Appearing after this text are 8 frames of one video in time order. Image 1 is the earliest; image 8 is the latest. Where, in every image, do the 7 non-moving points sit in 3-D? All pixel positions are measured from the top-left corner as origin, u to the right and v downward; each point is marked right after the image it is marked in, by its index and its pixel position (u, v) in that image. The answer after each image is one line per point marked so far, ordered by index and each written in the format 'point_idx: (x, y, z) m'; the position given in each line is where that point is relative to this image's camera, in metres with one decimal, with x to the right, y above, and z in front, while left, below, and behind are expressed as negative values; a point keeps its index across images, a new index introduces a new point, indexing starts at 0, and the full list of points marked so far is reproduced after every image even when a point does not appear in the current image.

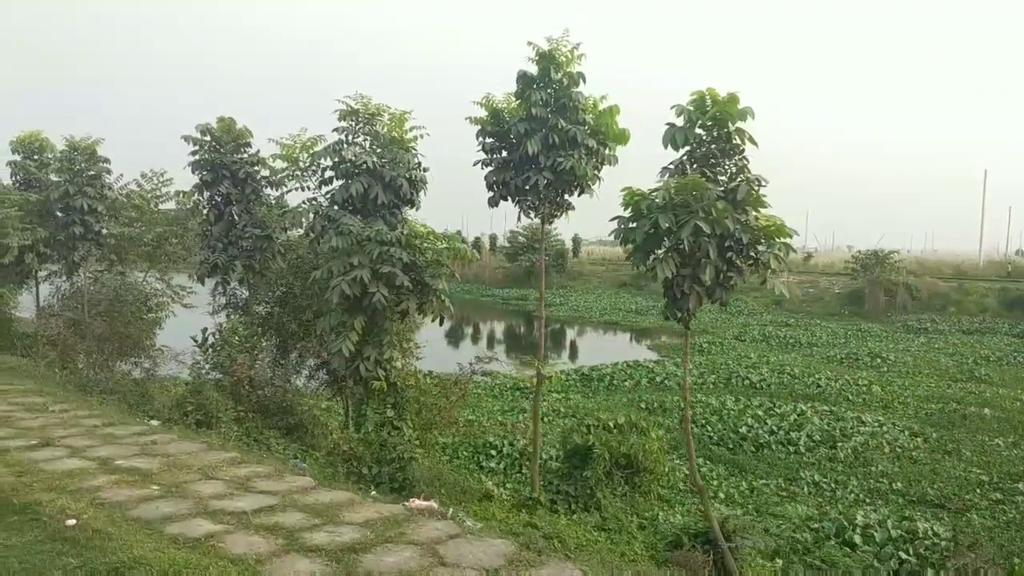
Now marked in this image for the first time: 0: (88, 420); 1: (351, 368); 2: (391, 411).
0: (-3.1, -1.0, +6.3) m
1: (-1.4, -0.7, +7.5) m
2: (-1.1, -1.1, +7.3) m
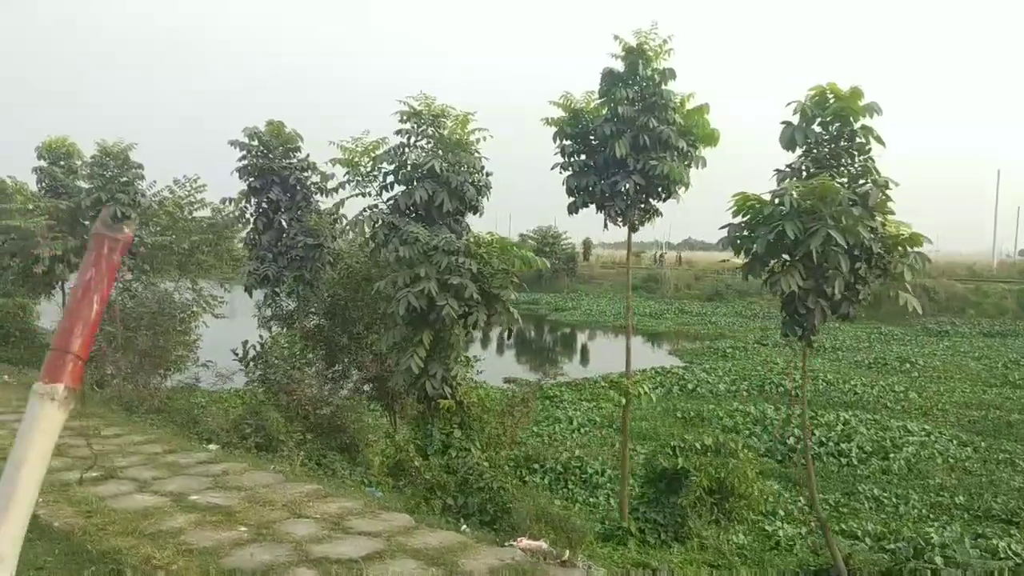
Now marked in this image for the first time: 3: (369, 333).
0: (-2.5, -1.1, +5.8) m
1: (-0.8, -0.8, +7.0) m
2: (-0.4, -1.2, +6.9) m
3: (-1.4, -0.4, +7.8) m
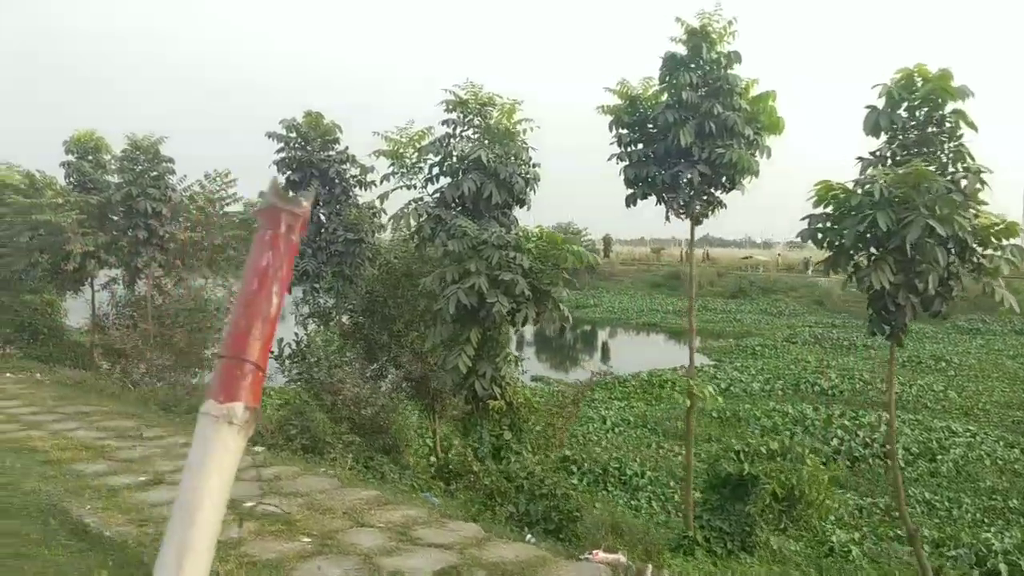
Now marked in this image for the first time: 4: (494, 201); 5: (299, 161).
0: (-2.1, -1.0, +5.6) m
1: (-0.4, -0.8, +6.8) m
2: (0.0, -1.1, +6.6) m
3: (-0.9, -0.4, +7.6) m
4: (-0.1, +0.7, +6.7) m
5: (-2.0, +1.2, +8.0) m
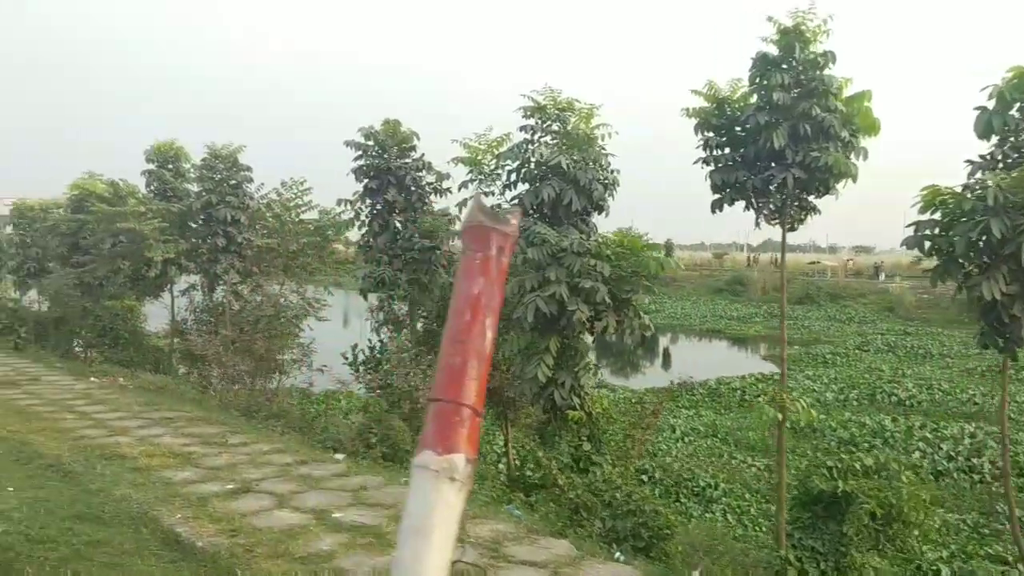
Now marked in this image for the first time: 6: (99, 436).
0: (-1.6, -1.1, +5.6) m
1: (+0.2, -0.8, +6.7) m
2: (+0.6, -1.2, +6.5) m
3: (-0.3, -0.4, +7.5) m
4: (+0.5, +0.6, +6.6) m
5: (-1.3, +1.1, +8.0) m
6: (-2.9, -1.0, +5.9) m
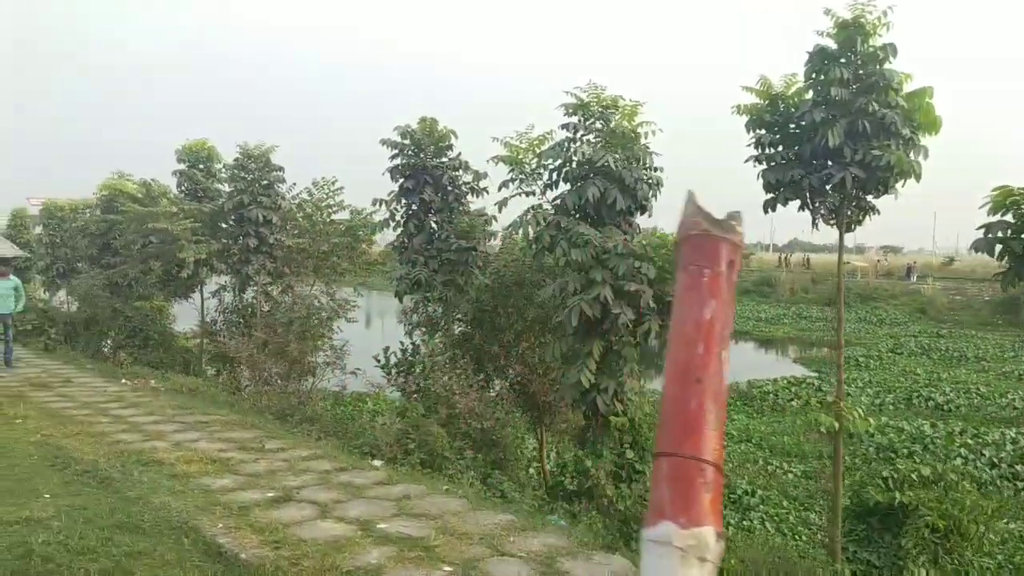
0: (-1.3, -1.1, +5.5) m
1: (+0.5, -0.9, +6.5) m
2: (+0.9, -1.2, +6.3) m
3: (+0.1, -0.5, +7.4) m
4: (+0.8, +0.6, +6.4) m
5: (-0.9, +1.1, +7.9) m
6: (-2.6, -1.0, +5.8) m
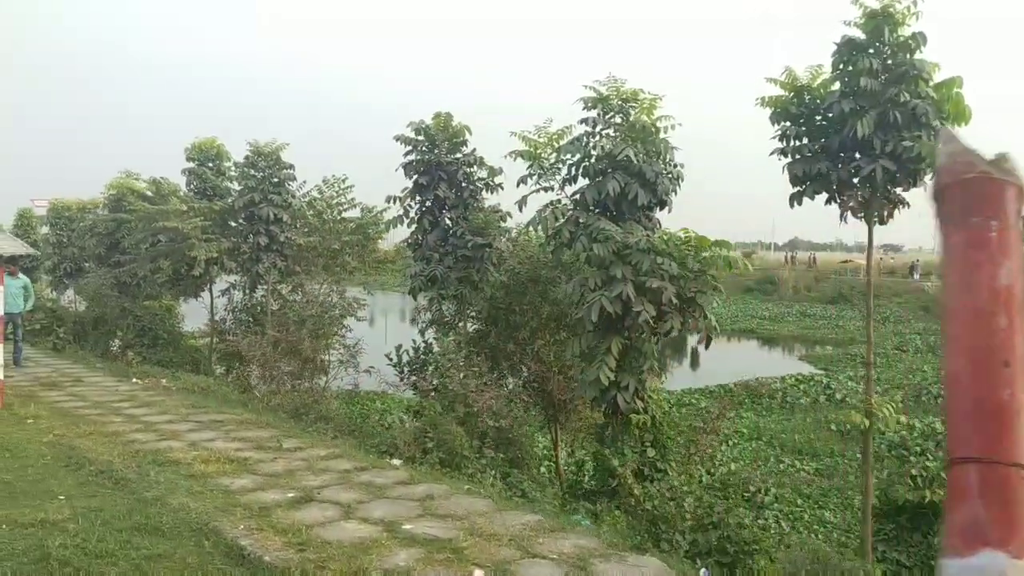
0: (-1.1, -1.1, +5.4) m
1: (+0.7, -0.8, +6.4) m
2: (+1.0, -1.2, +6.2) m
3: (+0.2, -0.4, +7.3) m
4: (+0.9, +0.6, +6.3) m
5: (-0.8, +1.1, +7.8) m
6: (-2.4, -1.0, +5.7) m
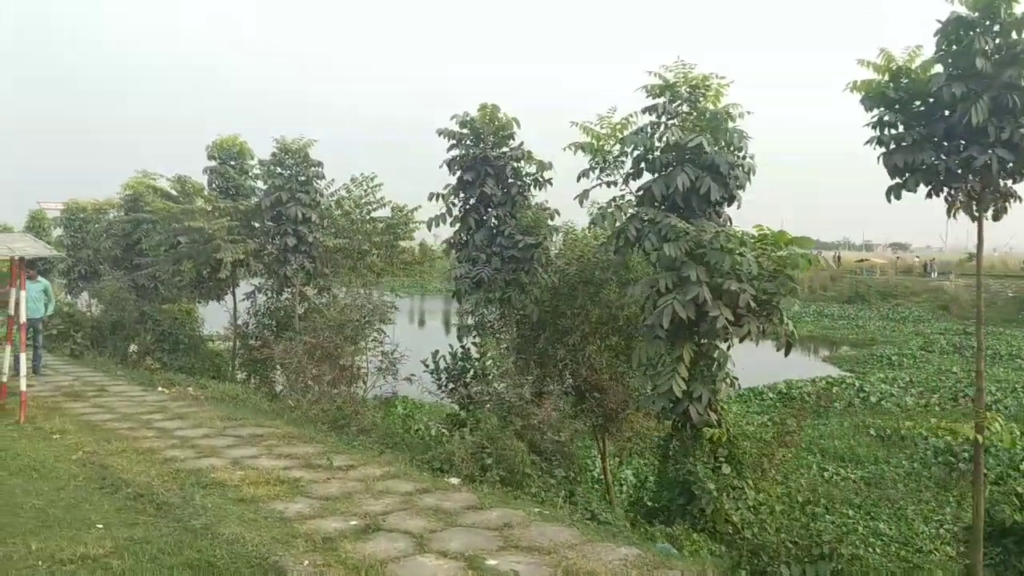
0: (-0.7, -1.1, +4.9) m
1: (+1.1, -0.8, +5.9) m
2: (+1.5, -1.2, +5.7) m
3: (+0.7, -0.5, +6.8) m
4: (+1.4, +0.6, +5.8) m
5: (-0.4, +1.1, +7.3) m
6: (-2.0, -1.1, +5.3) m
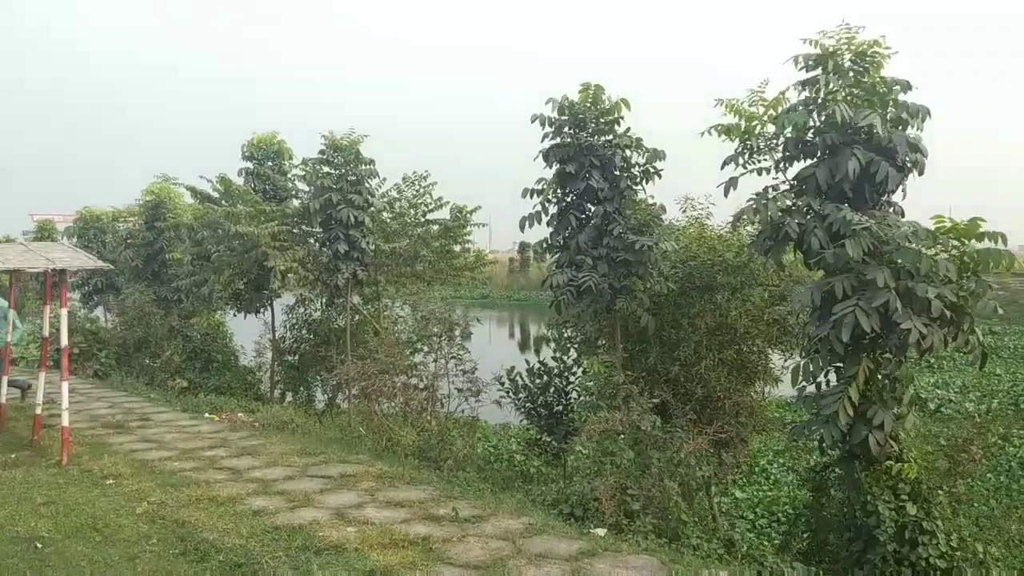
0: (+0.1, -1.2, +4.0) m
1: (+1.9, -0.9, +5.0) m
2: (+2.3, -1.2, +4.8) m
3: (+1.5, -0.5, +5.9) m
4: (+2.2, +0.6, +4.9) m
5: (+0.4, +1.0, +6.4) m
6: (-1.2, -1.1, +4.3) m
